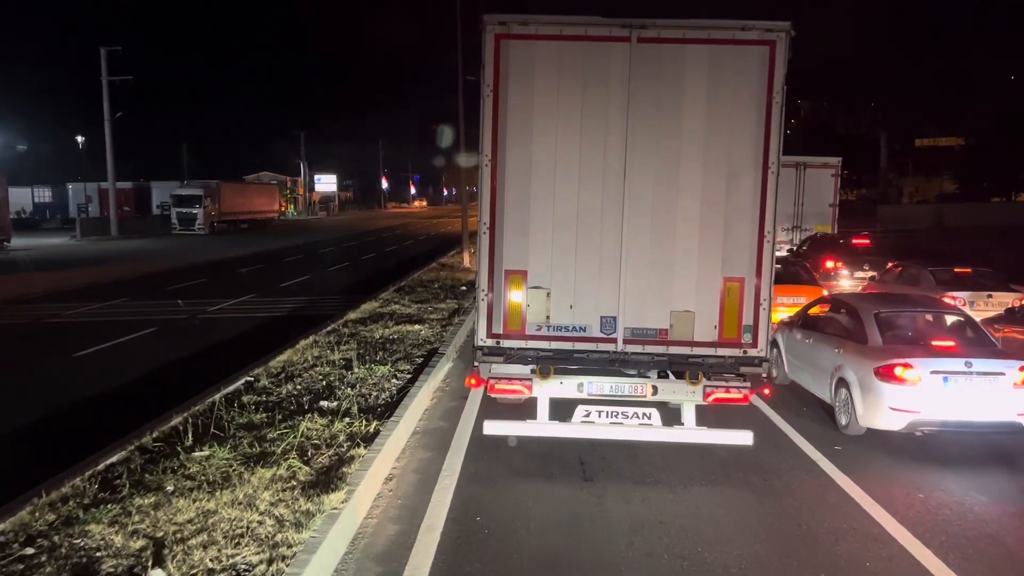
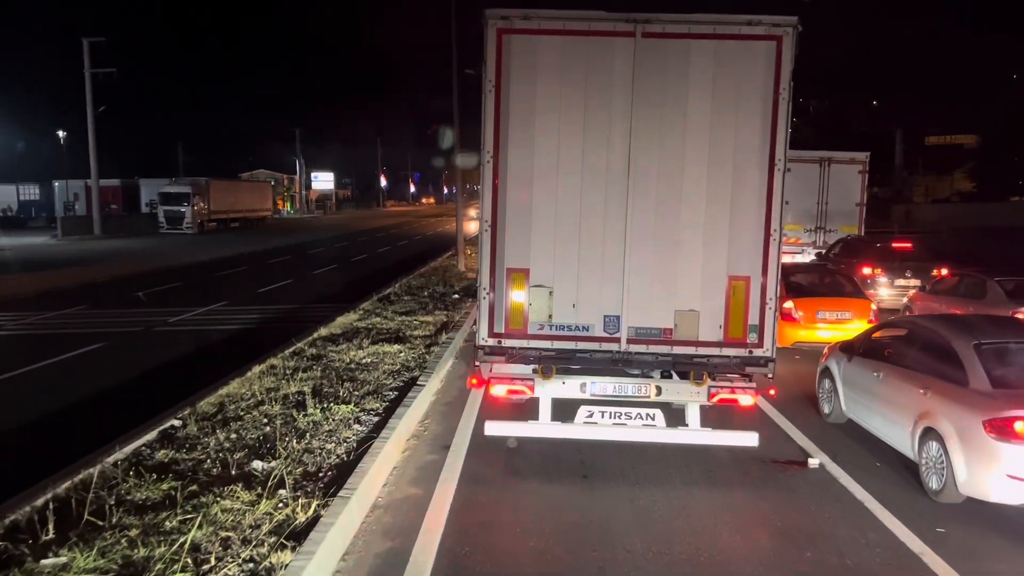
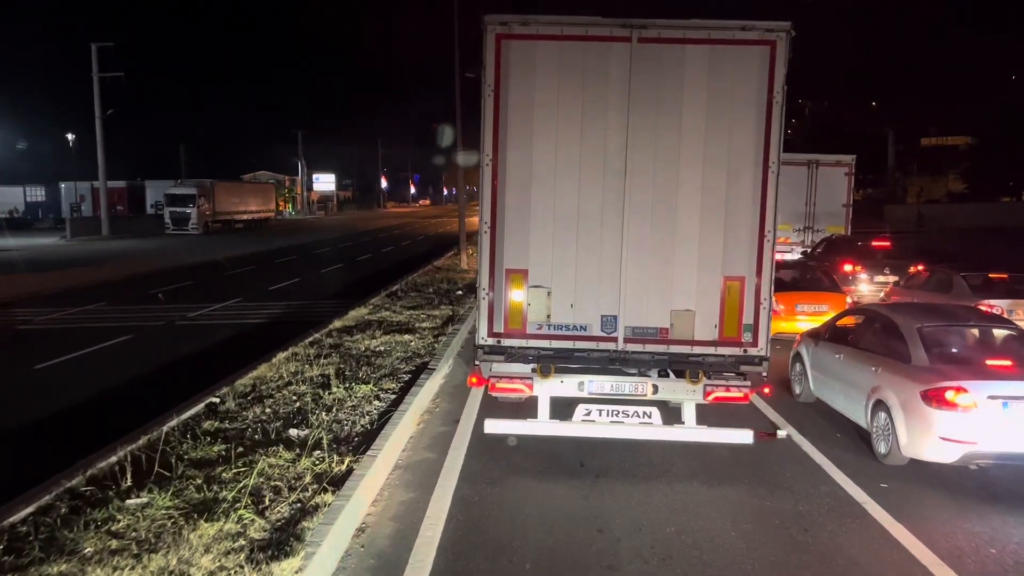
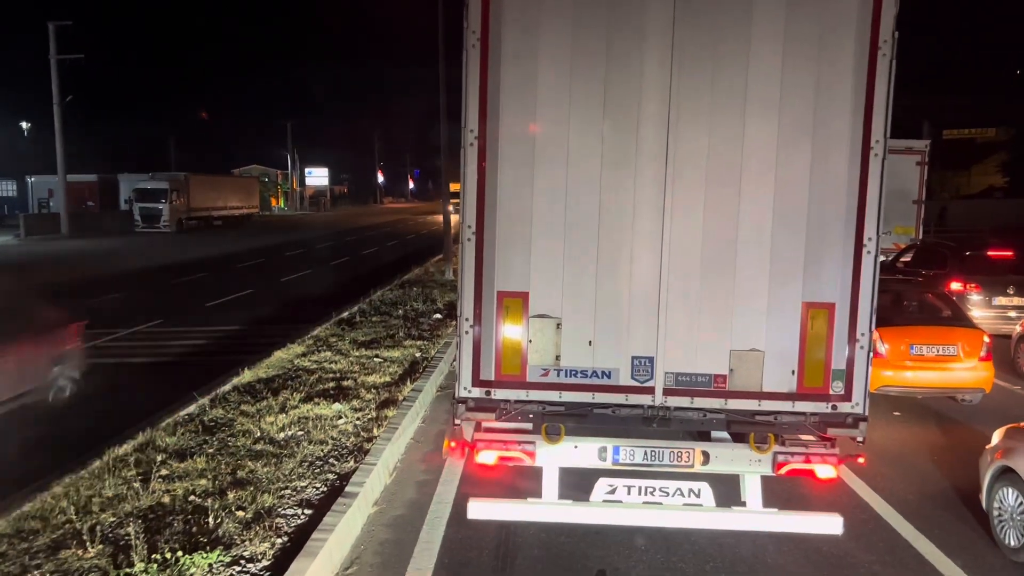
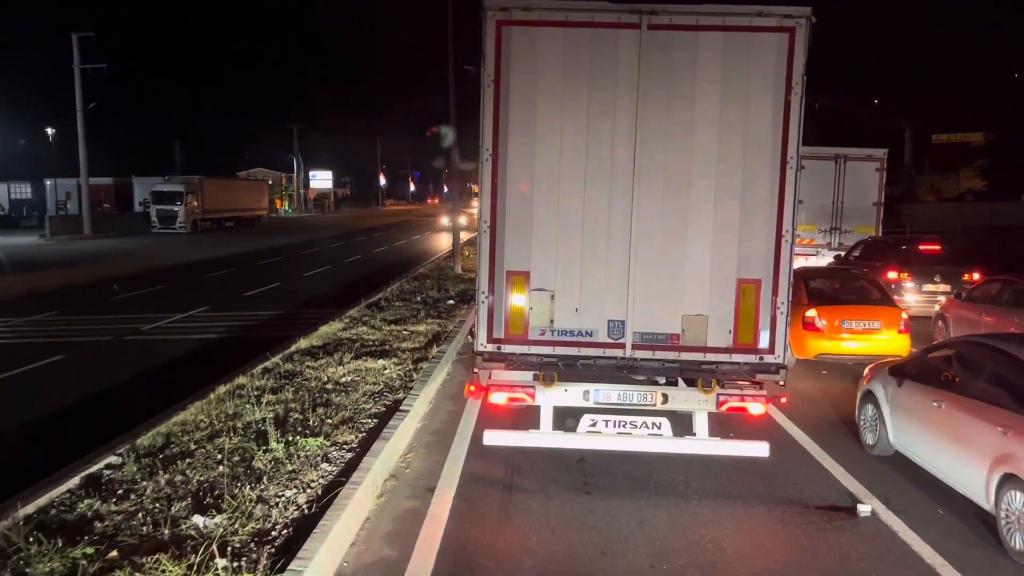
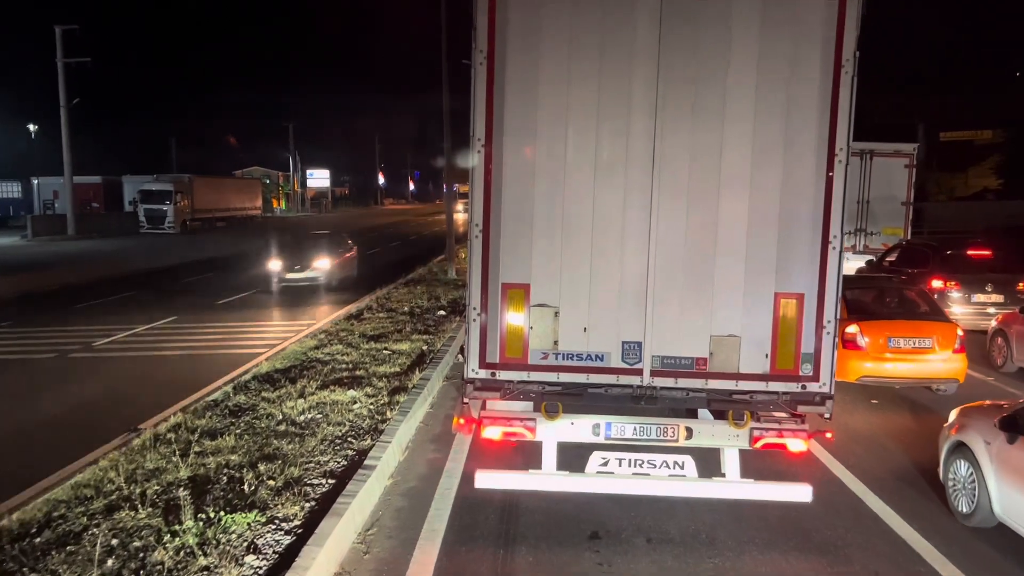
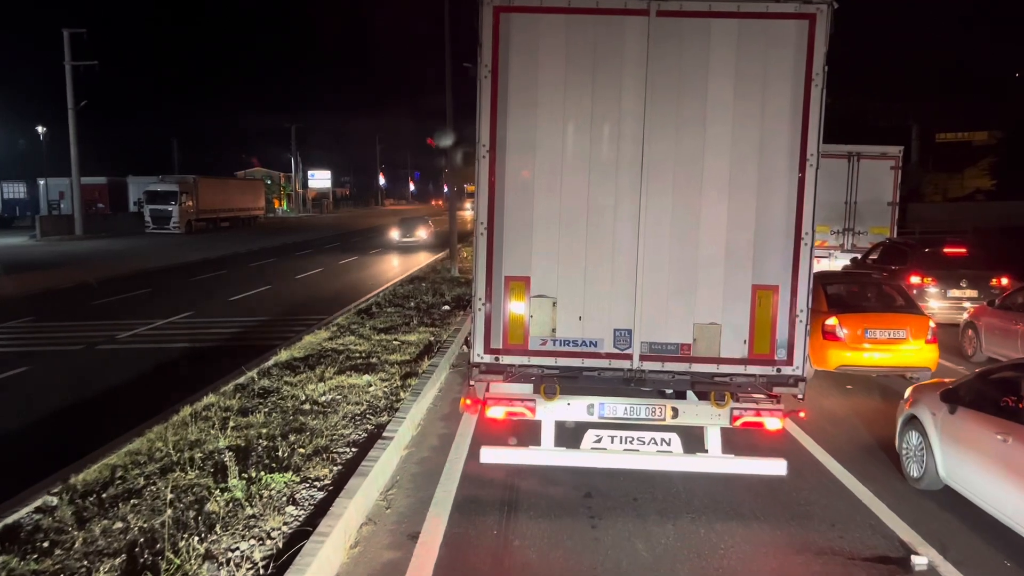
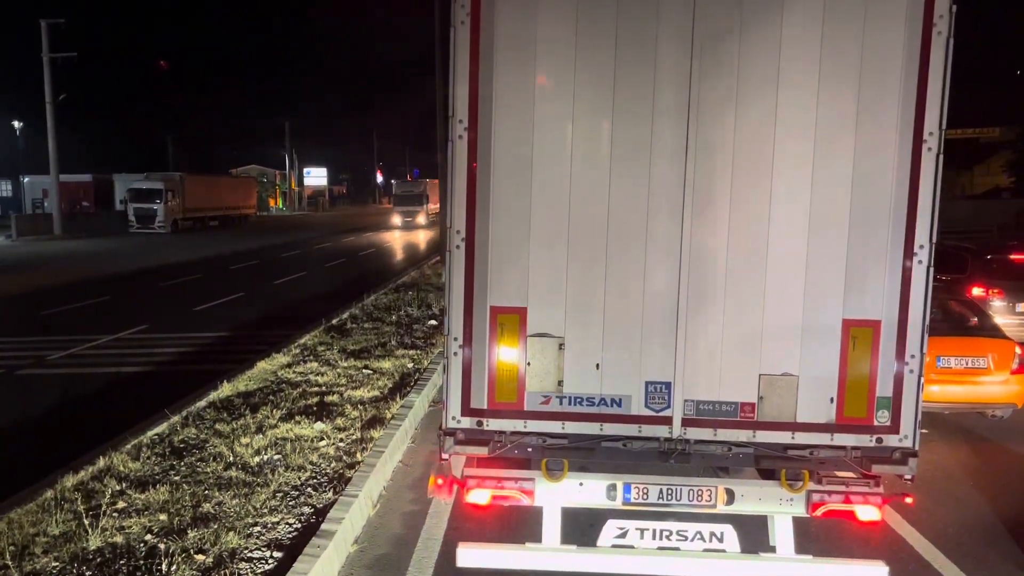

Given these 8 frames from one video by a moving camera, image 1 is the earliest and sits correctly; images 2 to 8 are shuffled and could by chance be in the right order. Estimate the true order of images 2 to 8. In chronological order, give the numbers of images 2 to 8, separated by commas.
3, 2, 5, 7, 6, 4, 8
